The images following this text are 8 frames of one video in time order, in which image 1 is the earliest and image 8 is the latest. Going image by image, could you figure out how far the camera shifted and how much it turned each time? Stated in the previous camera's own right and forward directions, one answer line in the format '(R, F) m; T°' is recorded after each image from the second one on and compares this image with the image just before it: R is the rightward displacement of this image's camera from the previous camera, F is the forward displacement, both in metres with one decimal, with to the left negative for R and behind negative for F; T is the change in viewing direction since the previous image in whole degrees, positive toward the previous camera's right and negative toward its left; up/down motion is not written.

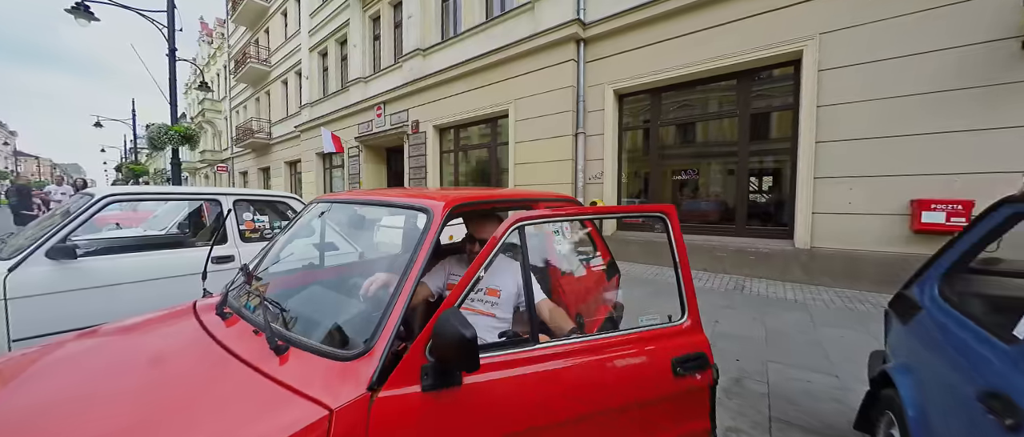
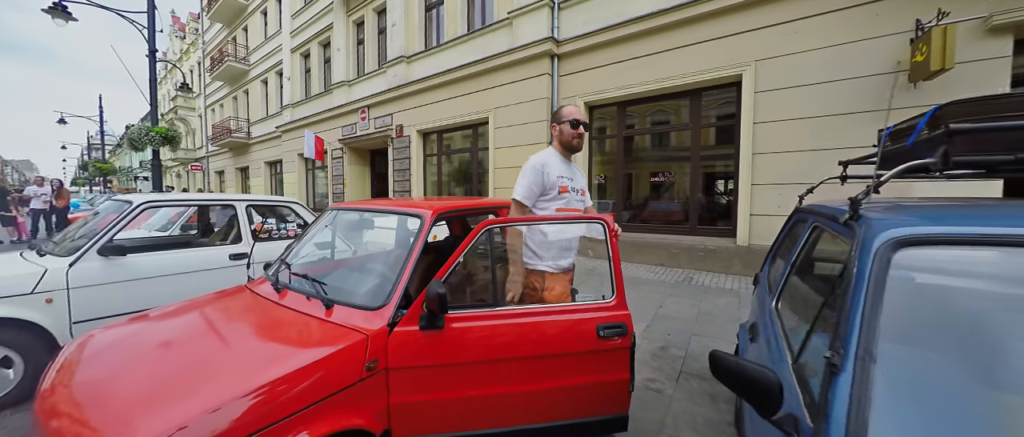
(+0.1, -0.7) m; +3°
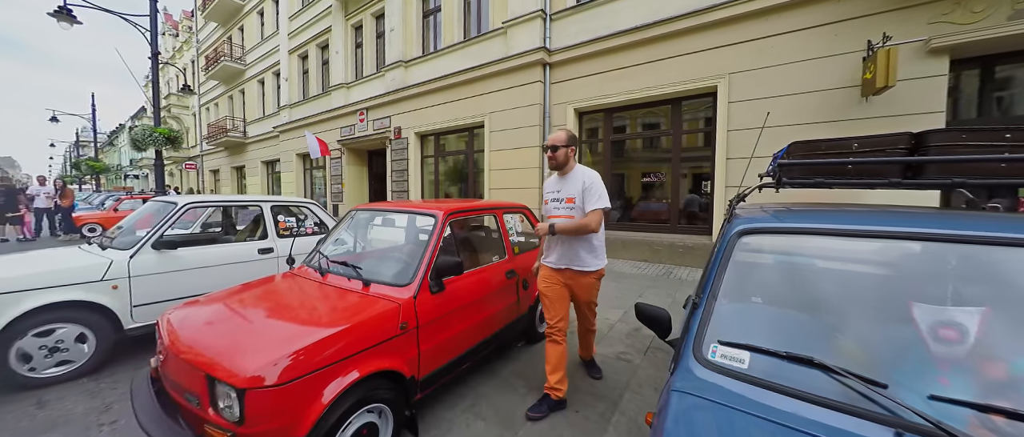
(0.0, -0.5) m; +1°
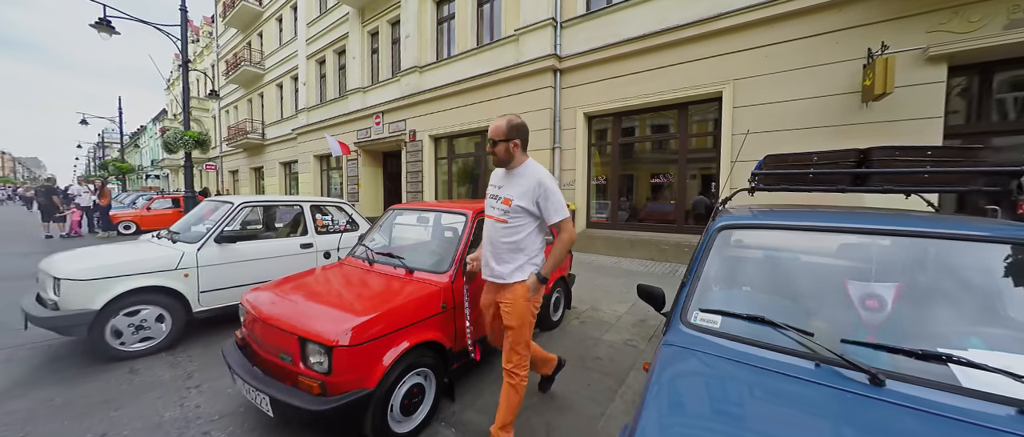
(-0.1, -0.4) m; -1°
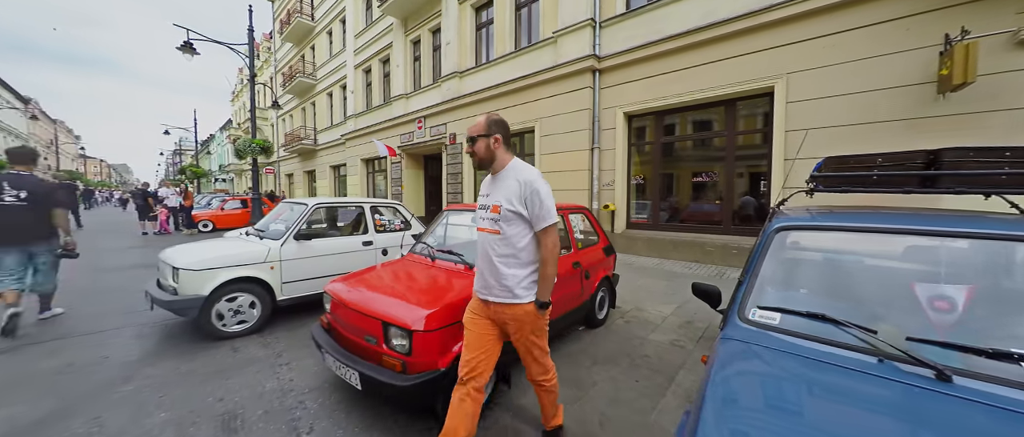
(-0.2, -0.2) m; -6°
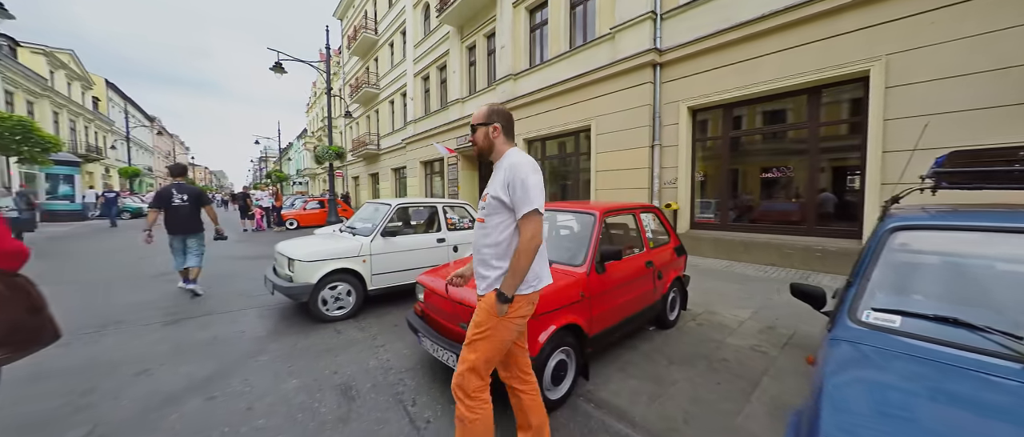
(-0.3, -0.2) m; -8°
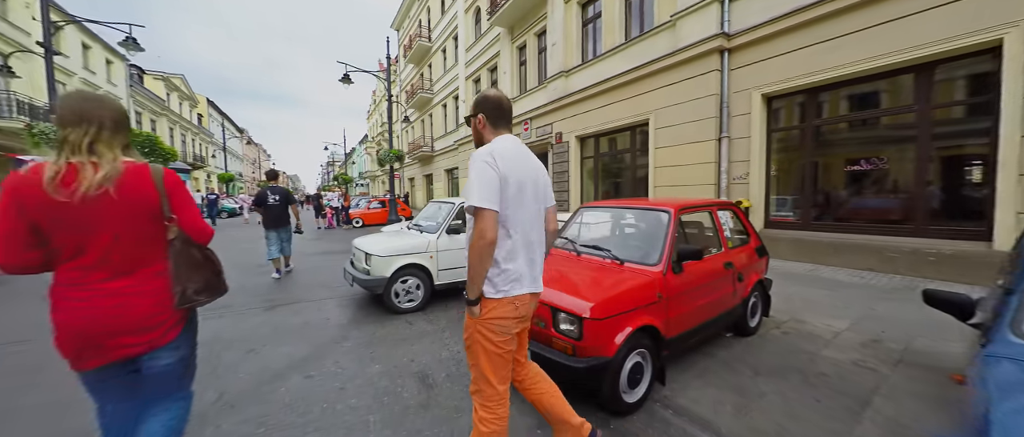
(-0.2, 0.0) m; -8°
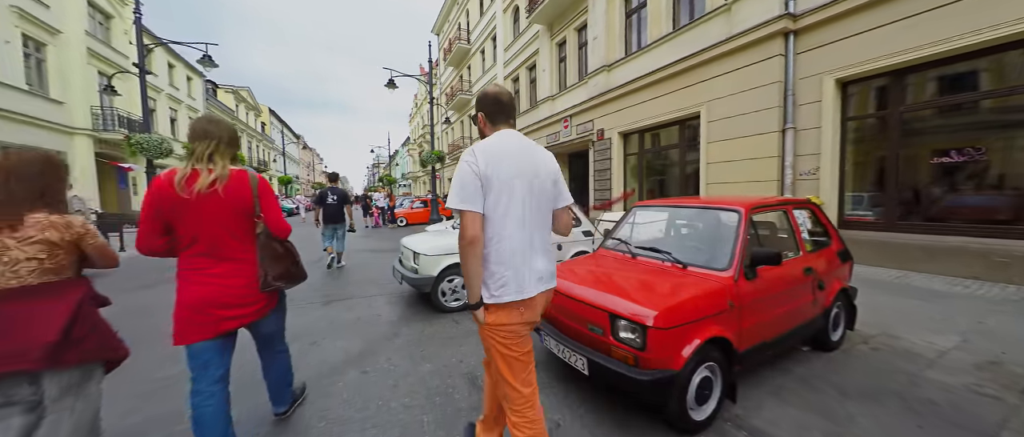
(-0.1, +0.1) m; -6°
